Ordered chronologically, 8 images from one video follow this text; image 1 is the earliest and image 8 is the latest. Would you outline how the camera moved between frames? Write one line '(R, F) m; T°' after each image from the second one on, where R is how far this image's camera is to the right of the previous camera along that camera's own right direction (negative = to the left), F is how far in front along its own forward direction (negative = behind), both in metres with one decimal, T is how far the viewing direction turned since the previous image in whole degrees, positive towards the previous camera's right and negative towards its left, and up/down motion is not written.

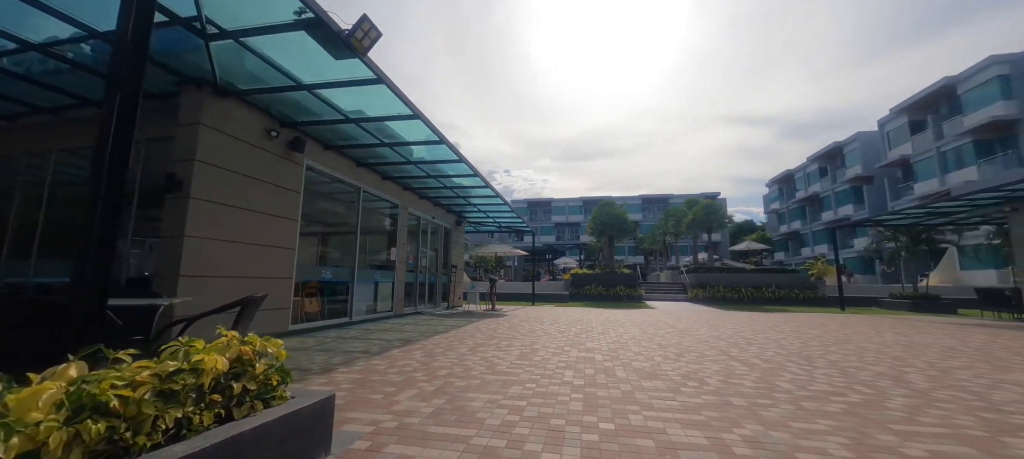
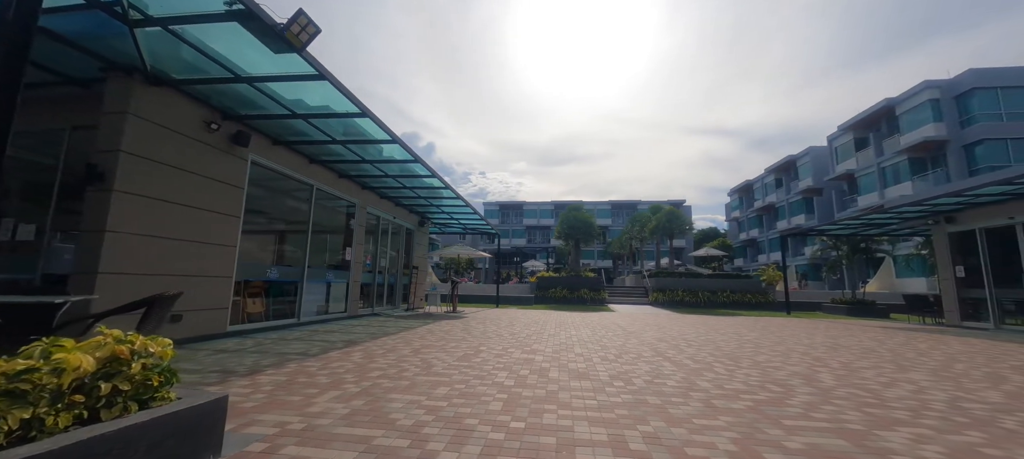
(+0.5, -0.1) m; +4°
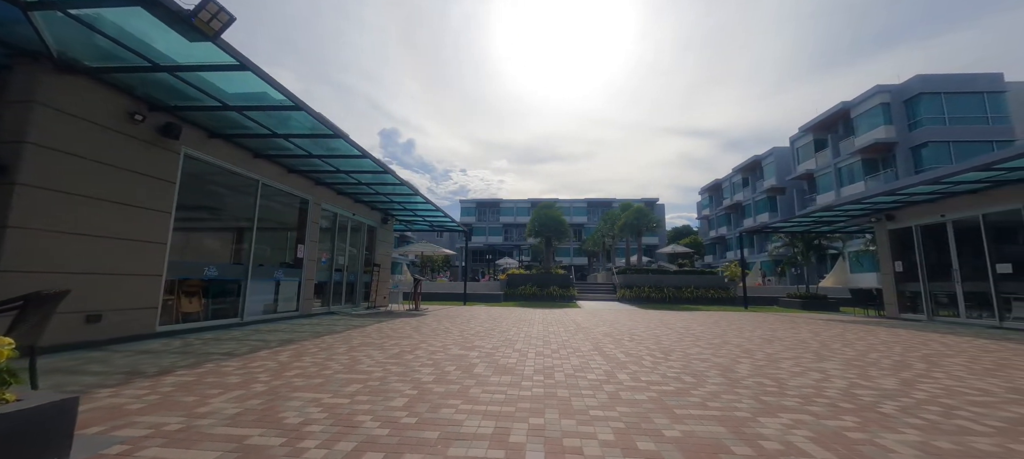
(+0.8, 0.0) m; +3°
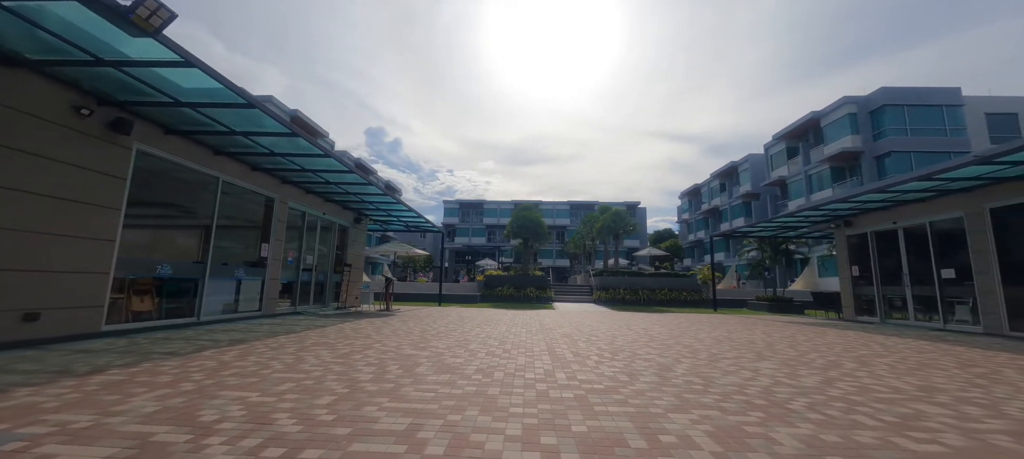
(+0.6, -0.1) m; +2°
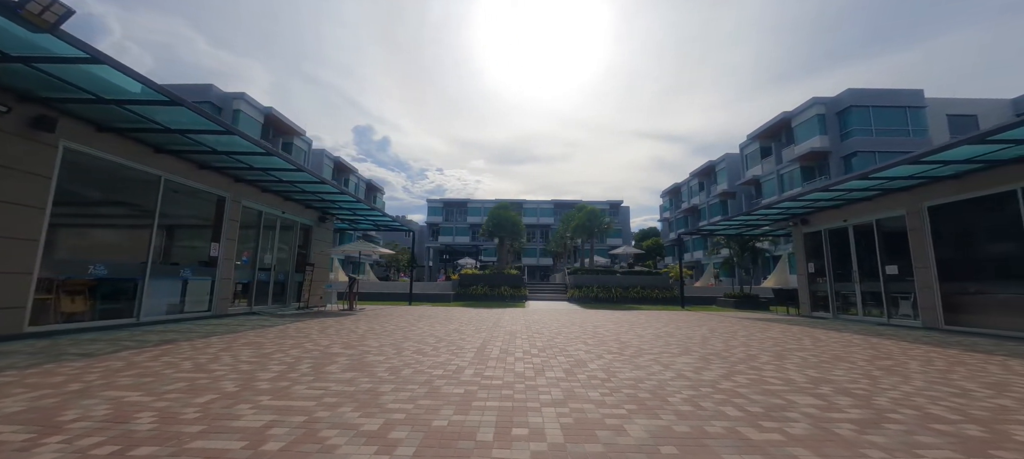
(+1.2, -0.1) m; +1°
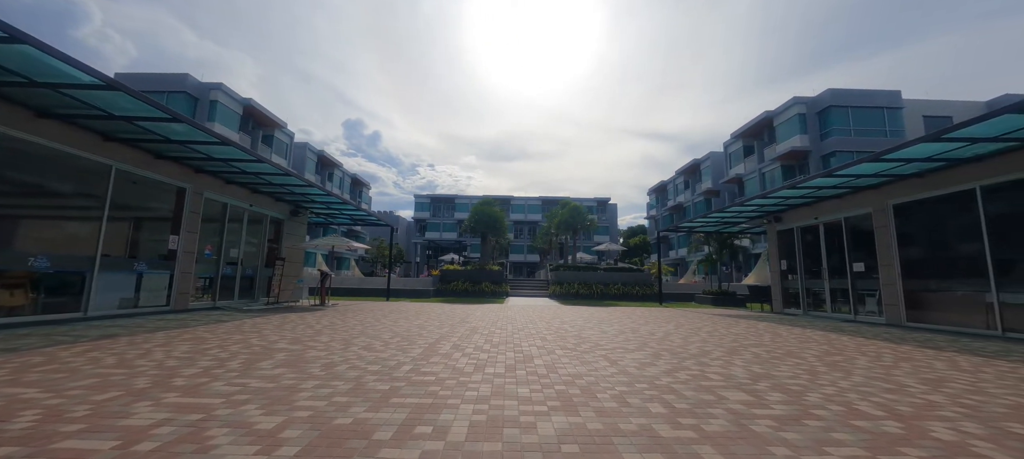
(+0.7, +0.1) m; +1°
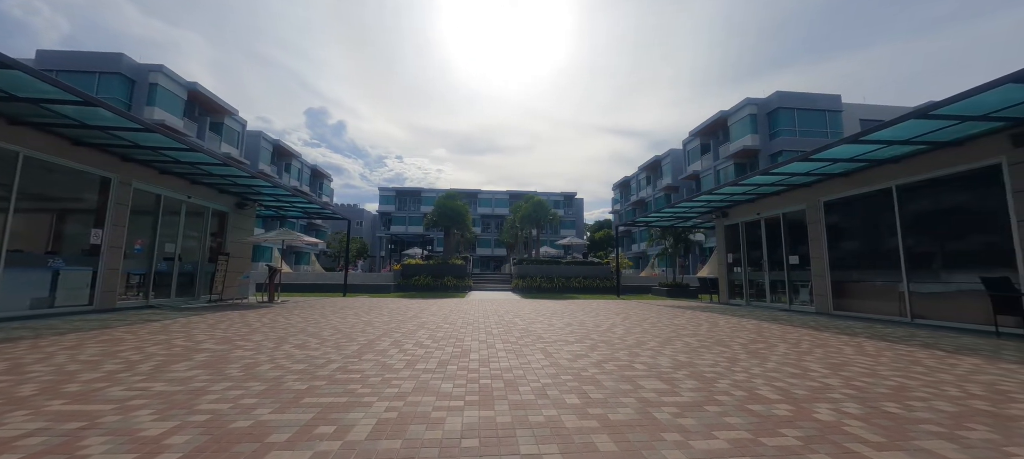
(+0.5, 0.0) m; +4°
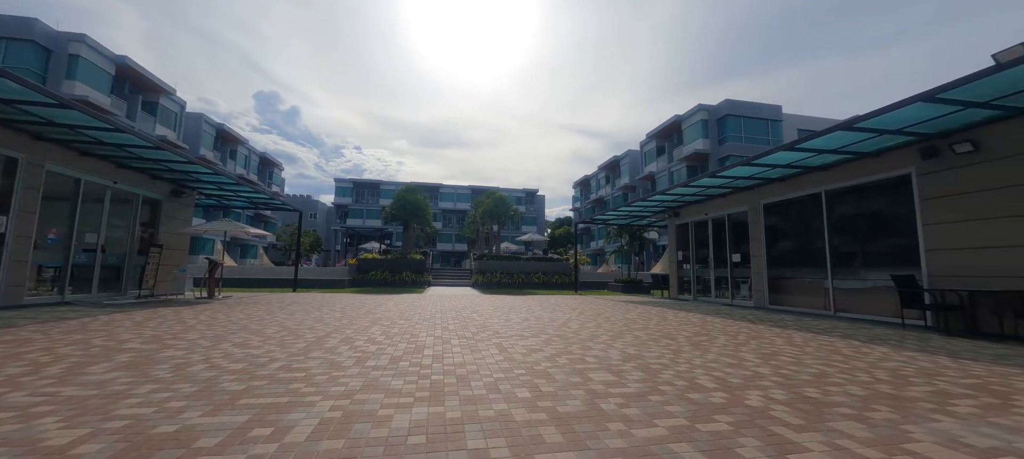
(+0.1, 0.0) m; +6°
